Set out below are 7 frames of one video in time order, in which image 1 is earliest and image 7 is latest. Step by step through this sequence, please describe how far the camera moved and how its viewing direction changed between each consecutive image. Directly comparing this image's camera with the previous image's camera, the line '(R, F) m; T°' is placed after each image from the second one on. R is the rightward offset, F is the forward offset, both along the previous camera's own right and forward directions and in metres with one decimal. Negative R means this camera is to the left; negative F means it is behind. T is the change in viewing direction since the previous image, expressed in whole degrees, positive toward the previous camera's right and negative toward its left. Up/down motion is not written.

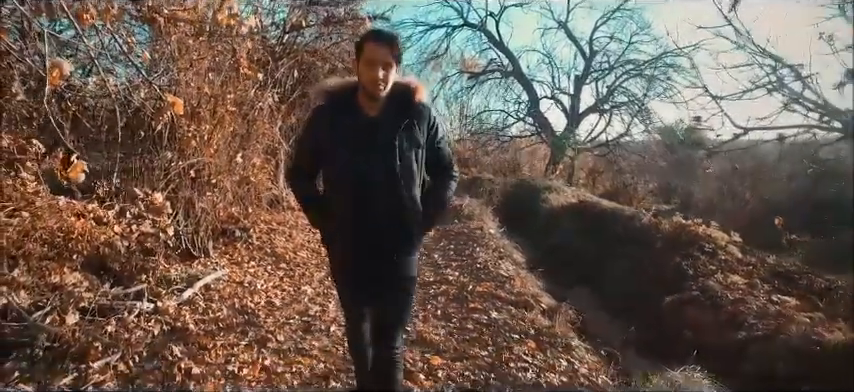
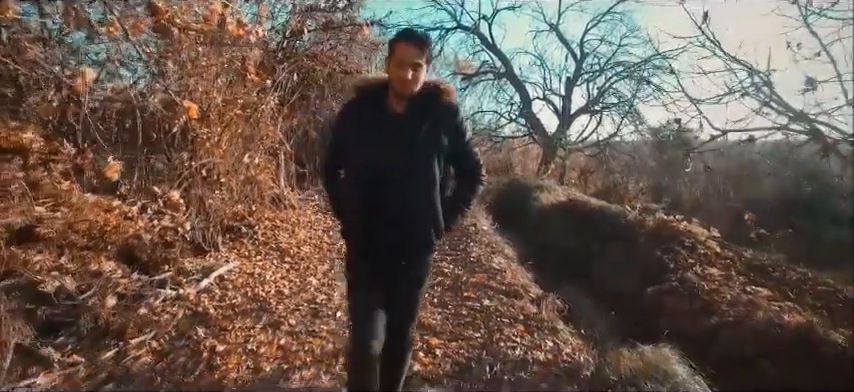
(0.0, -0.4) m; +1°
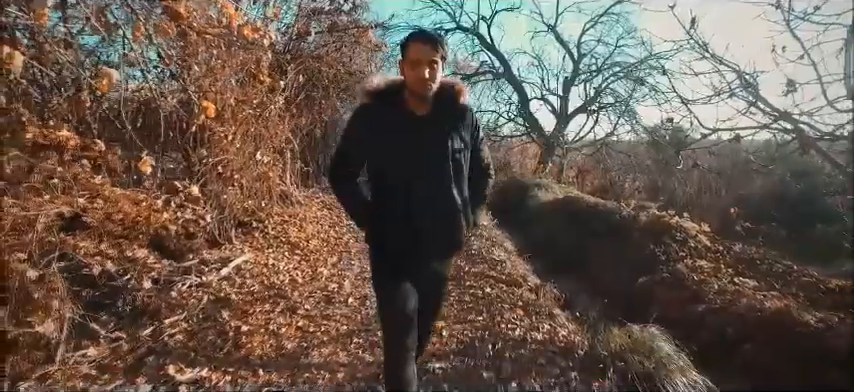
(-0.1, -0.4) m; 0°
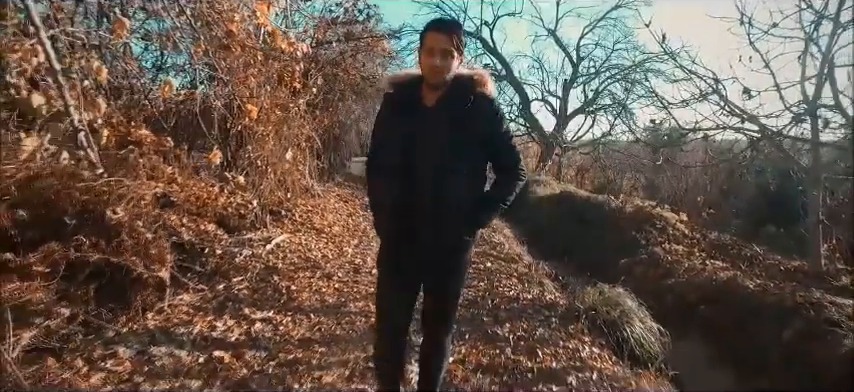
(-0.1, -1.1) m; 0°
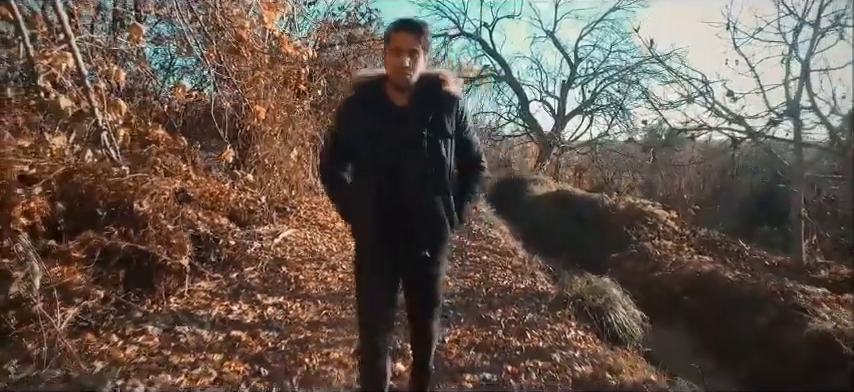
(0.0, -0.4) m; 0°
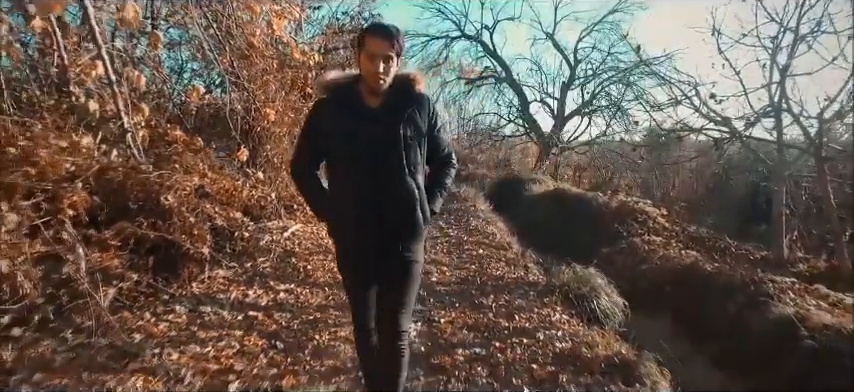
(0.0, -0.5) m; 0°
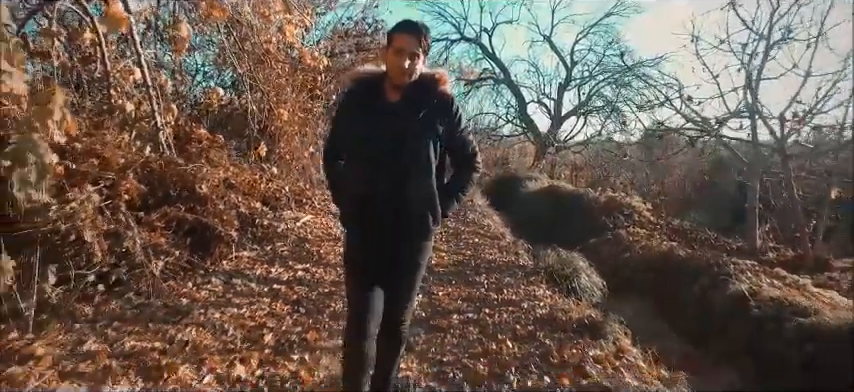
(0.0, -0.7) m; 0°
